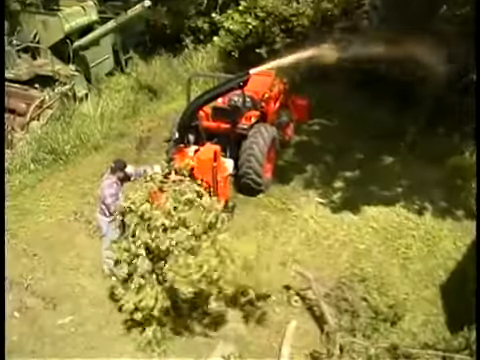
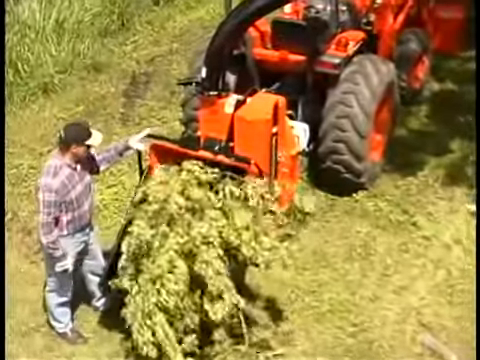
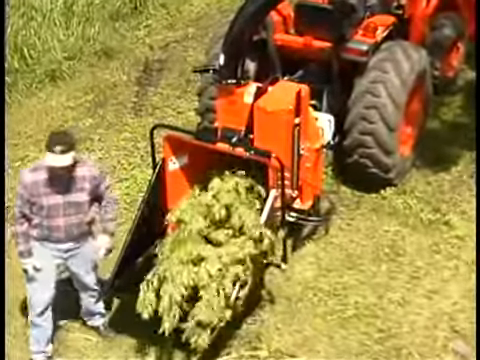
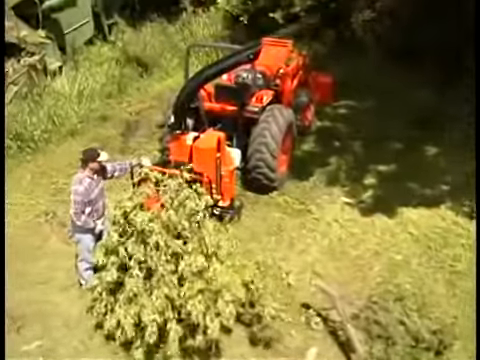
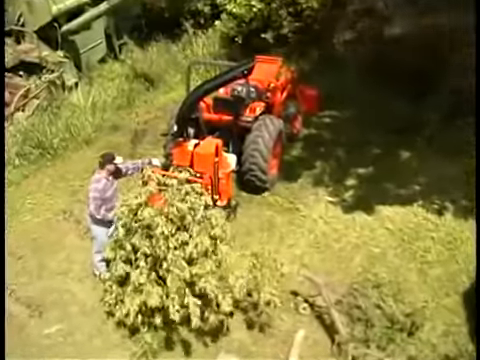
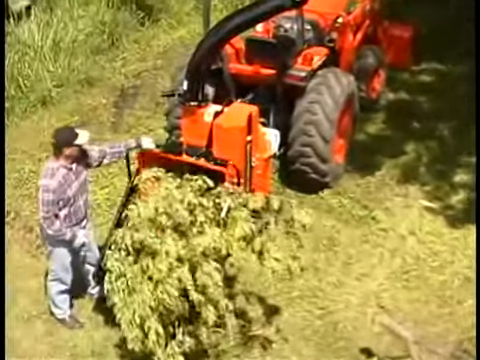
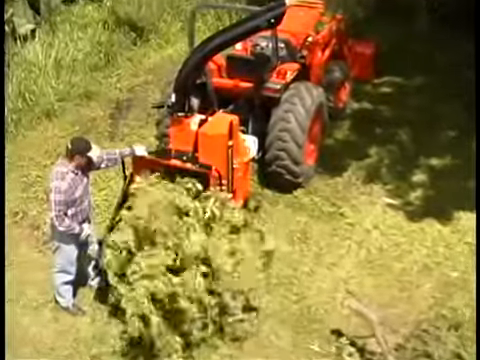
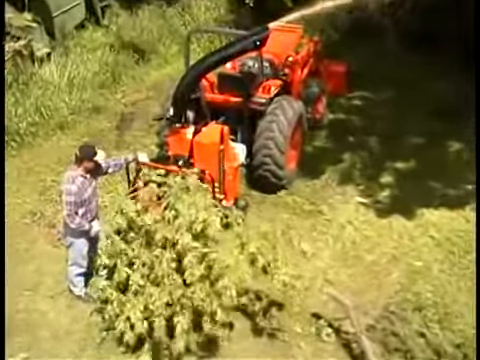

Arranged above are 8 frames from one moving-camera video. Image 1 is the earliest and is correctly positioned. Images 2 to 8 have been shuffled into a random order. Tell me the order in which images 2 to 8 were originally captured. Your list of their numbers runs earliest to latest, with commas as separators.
5, 4, 8, 7, 6, 2, 3
